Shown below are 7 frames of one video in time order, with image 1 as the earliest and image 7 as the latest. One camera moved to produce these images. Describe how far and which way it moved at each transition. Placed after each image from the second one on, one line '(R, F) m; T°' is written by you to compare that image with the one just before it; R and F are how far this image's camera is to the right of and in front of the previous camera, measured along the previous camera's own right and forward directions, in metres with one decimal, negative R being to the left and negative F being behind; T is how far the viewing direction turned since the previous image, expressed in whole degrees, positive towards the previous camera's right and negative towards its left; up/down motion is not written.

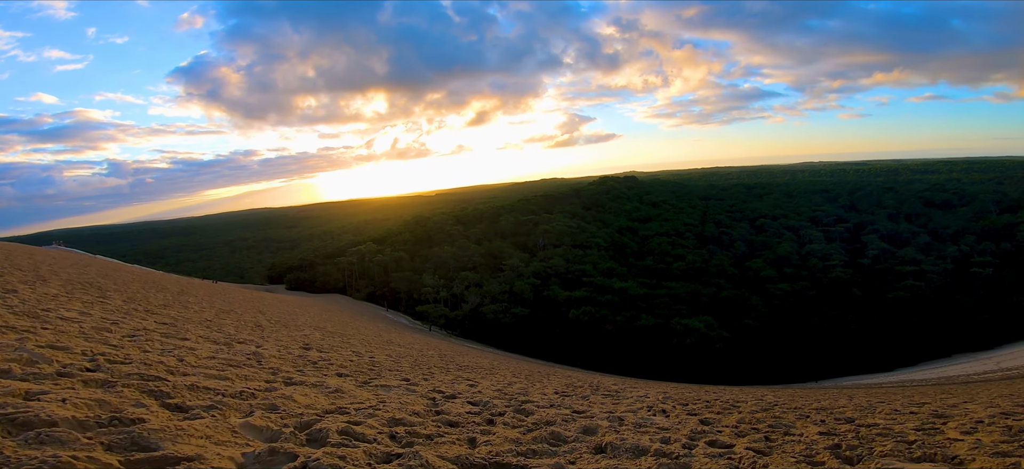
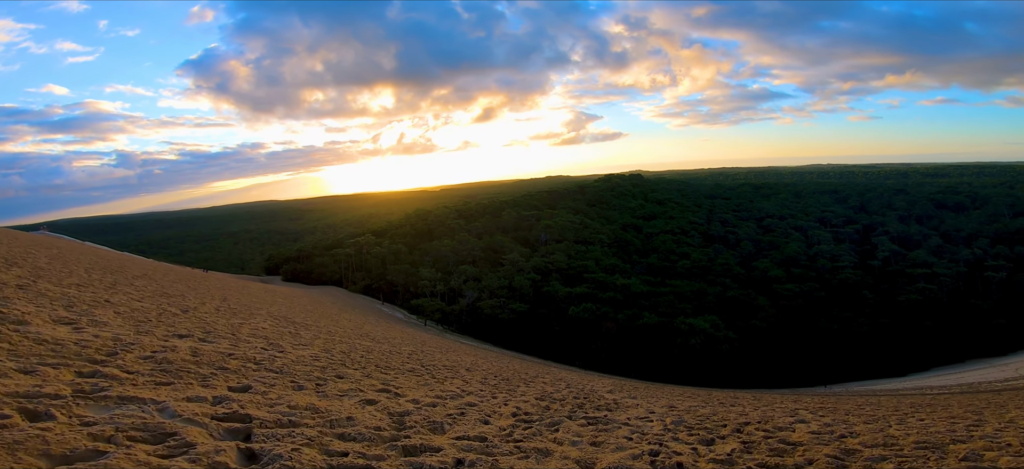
(+0.3, +1.2) m; -1°
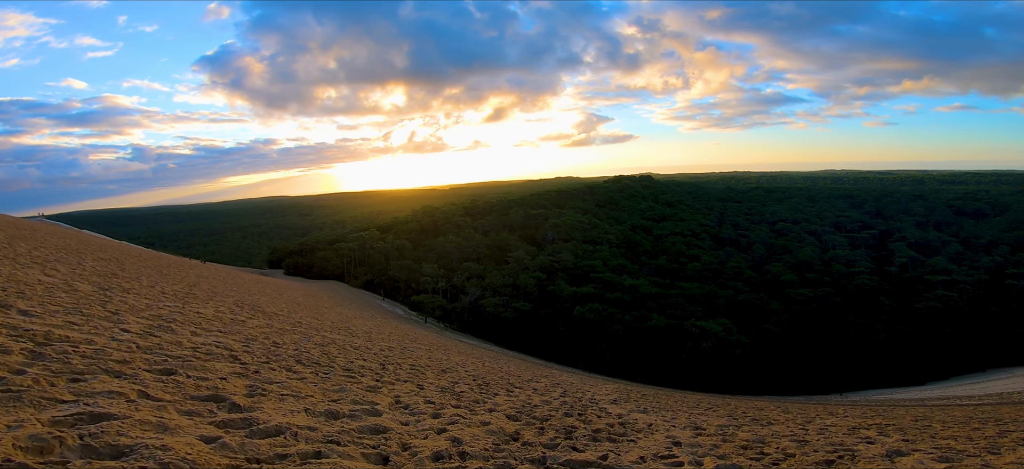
(+0.2, +1.0) m; -1°
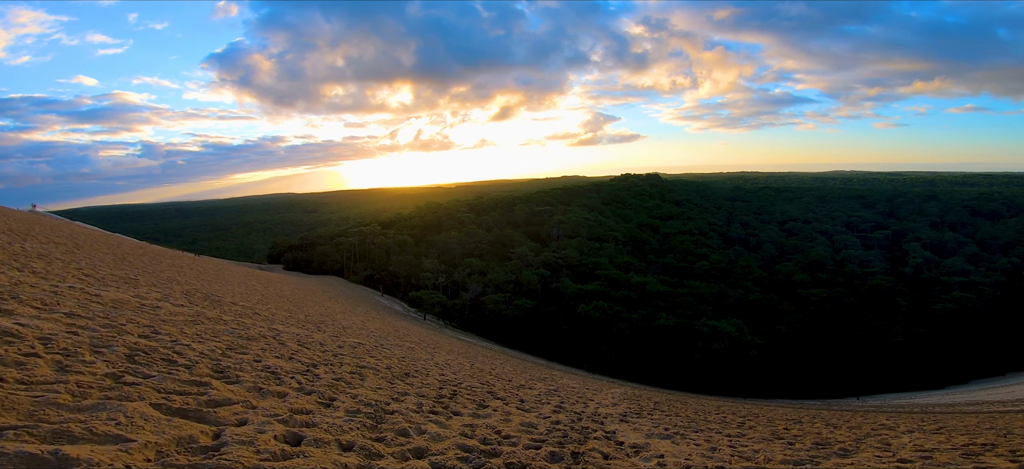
(+0.2, +1.1) m; -1°
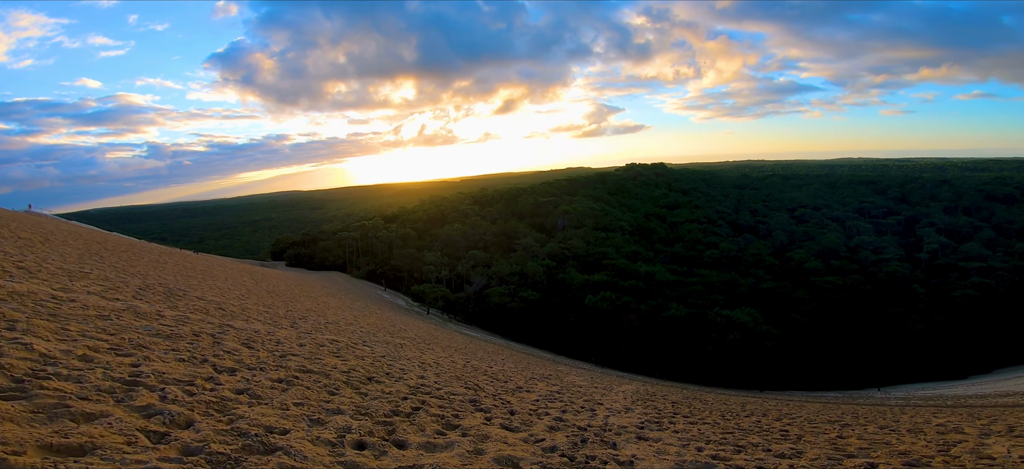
(+0.1, +0.9) m; -1°
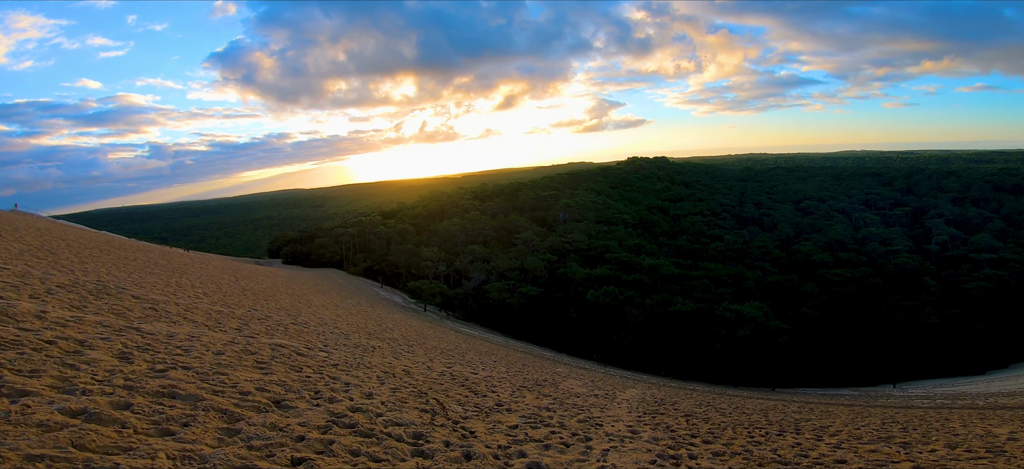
(+0.2, +1.0) m; 0°
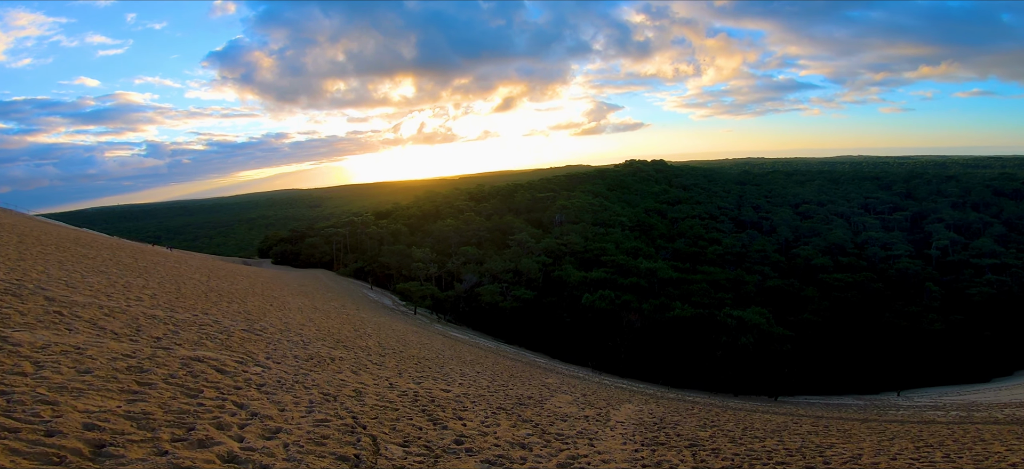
(+0.2, +0.9) m; 0°
